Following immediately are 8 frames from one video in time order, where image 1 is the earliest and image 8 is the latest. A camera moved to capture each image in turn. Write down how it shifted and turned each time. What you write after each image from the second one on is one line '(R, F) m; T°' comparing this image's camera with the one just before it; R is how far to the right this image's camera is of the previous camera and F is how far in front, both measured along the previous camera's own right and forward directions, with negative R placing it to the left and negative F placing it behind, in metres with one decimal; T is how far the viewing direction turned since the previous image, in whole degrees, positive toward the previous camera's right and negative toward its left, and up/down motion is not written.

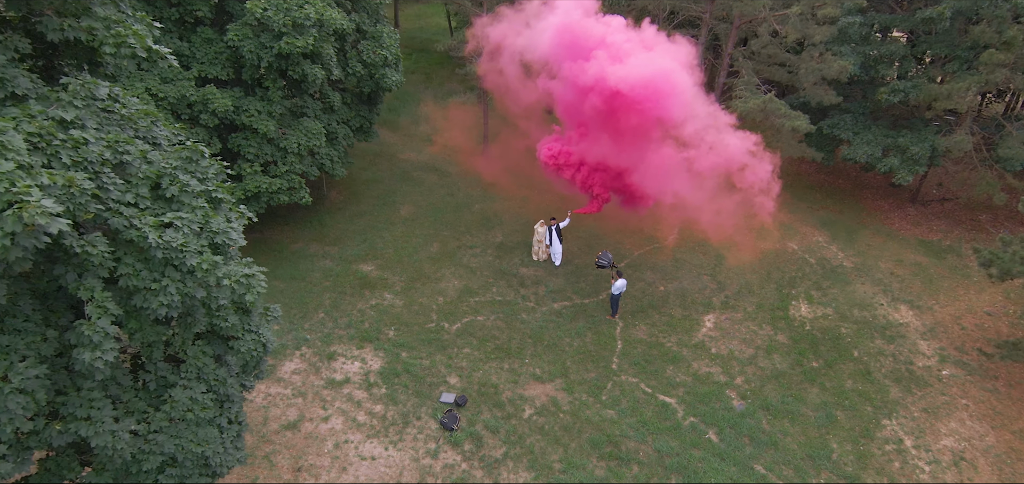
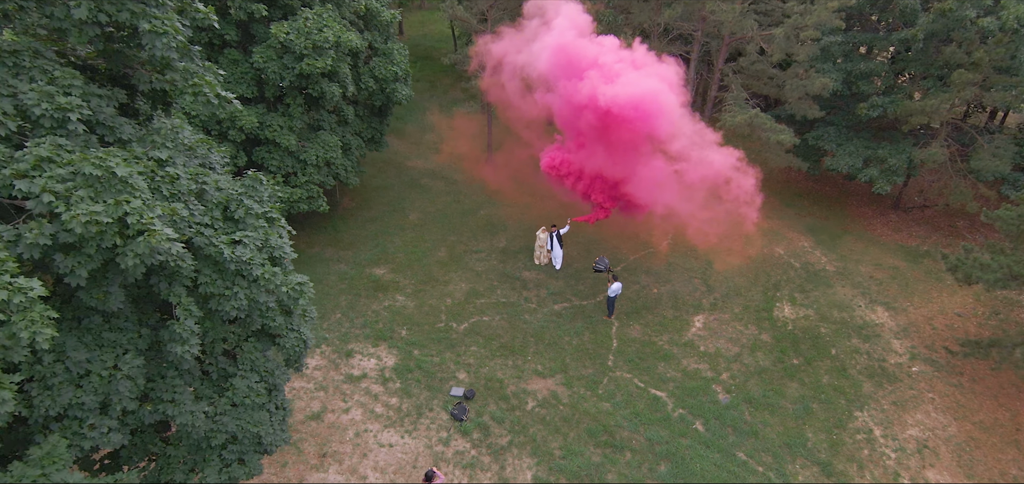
(-0.1, -0.9) m; 0°
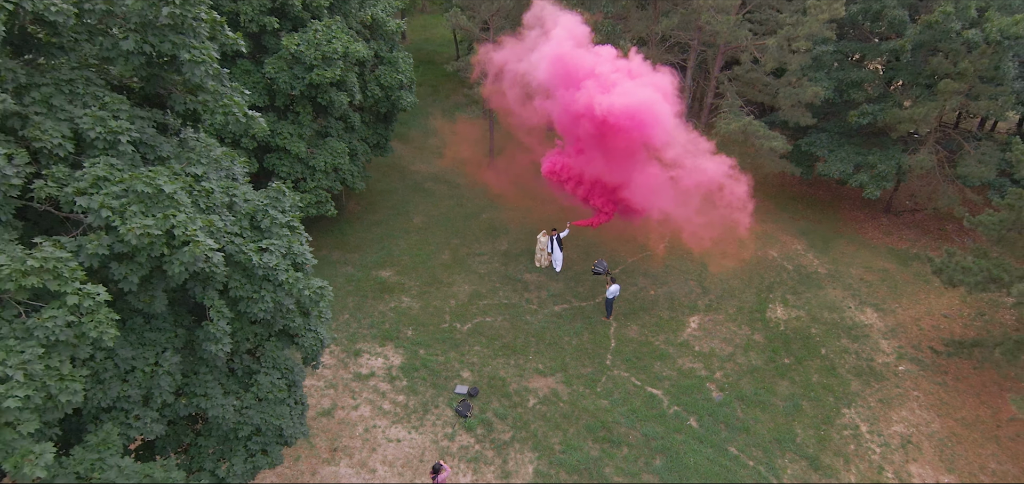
(0.0, -0.4) m; 0°
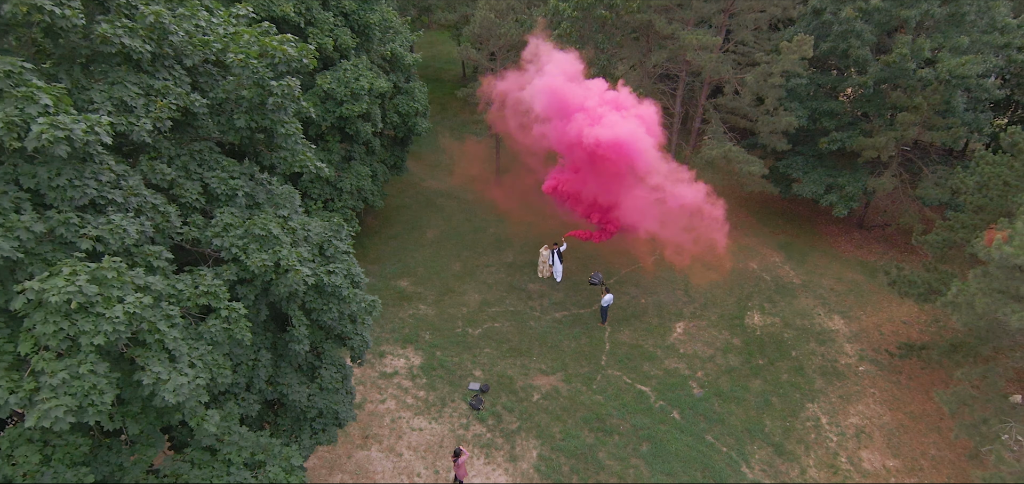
(-0.1, -1.6) m; 0°
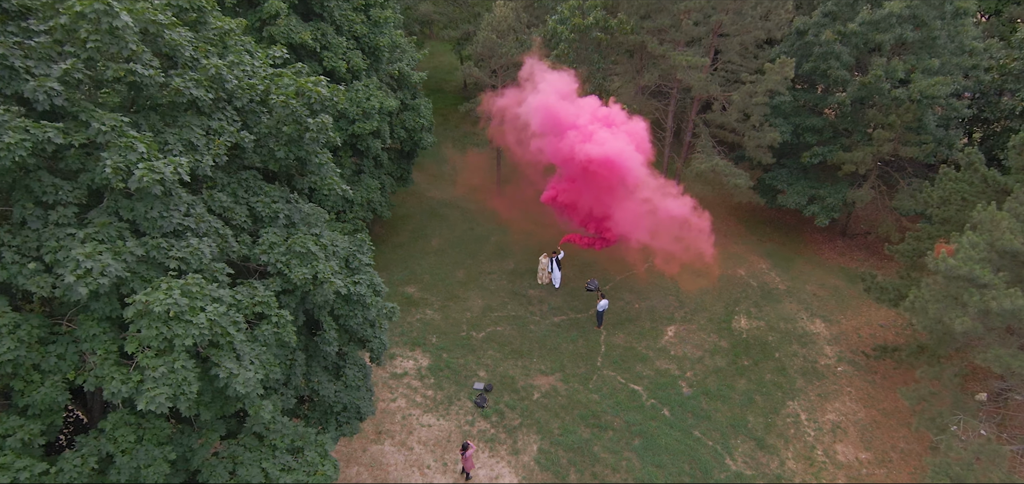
(-0.1, -0.9) m; 0°
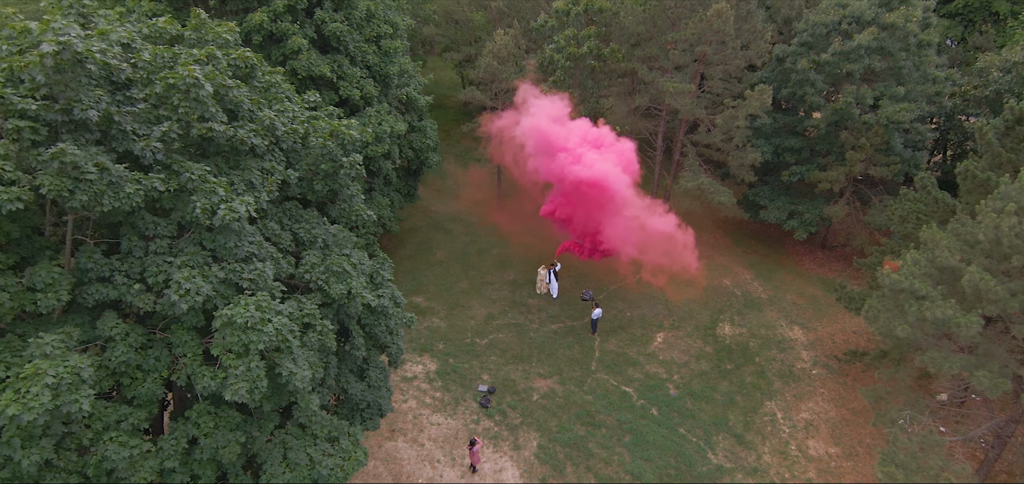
(-0.1, -1.2) m; 0°
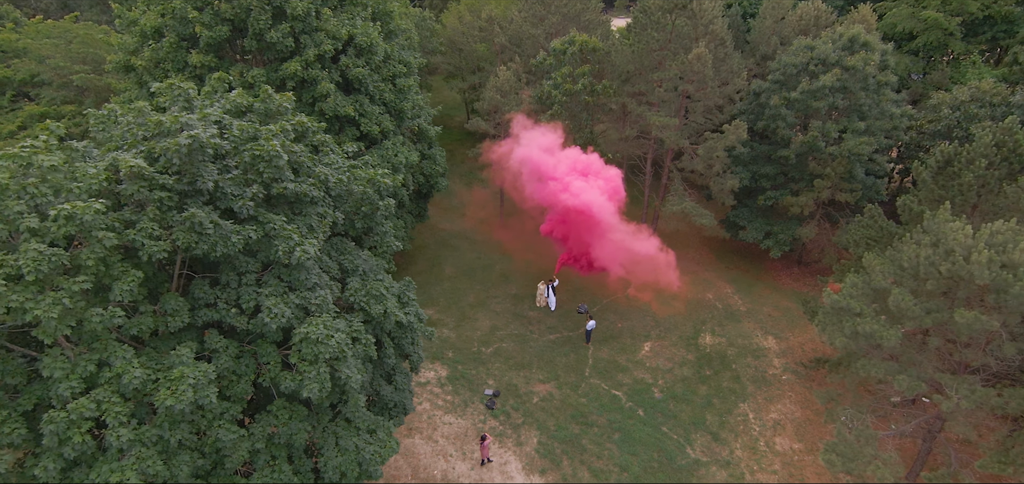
(-0.1, -1.8) m; 0°
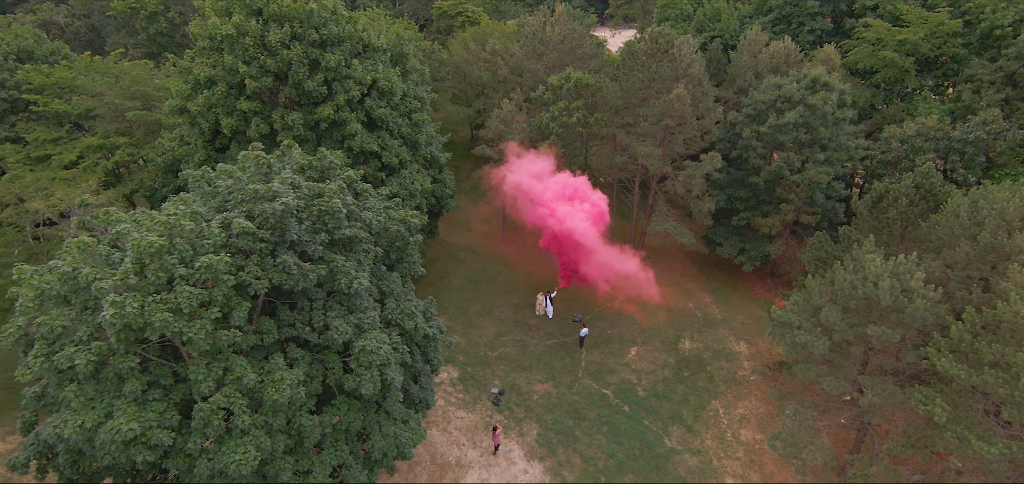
(-0.1, -2.5) m; 0°
